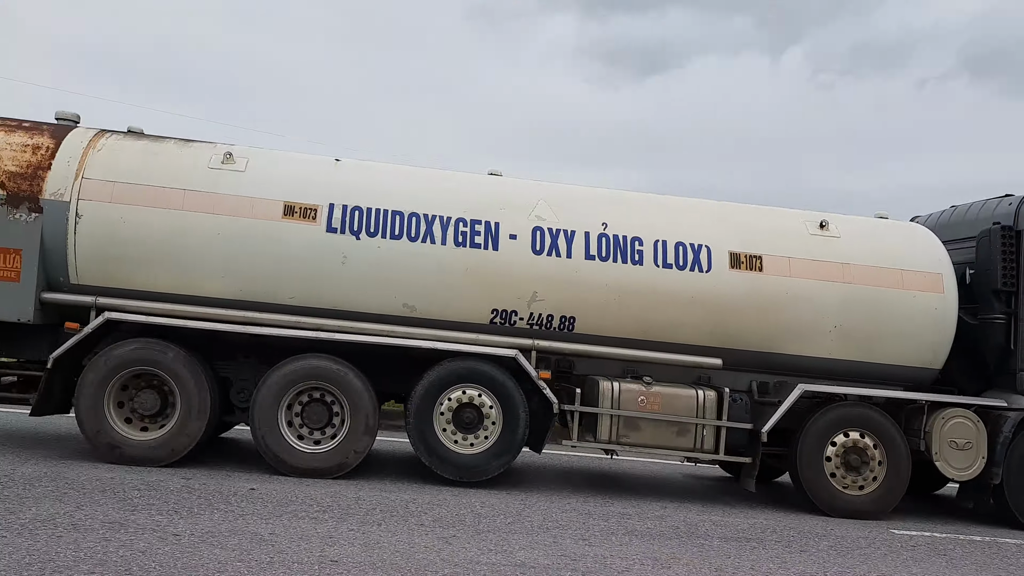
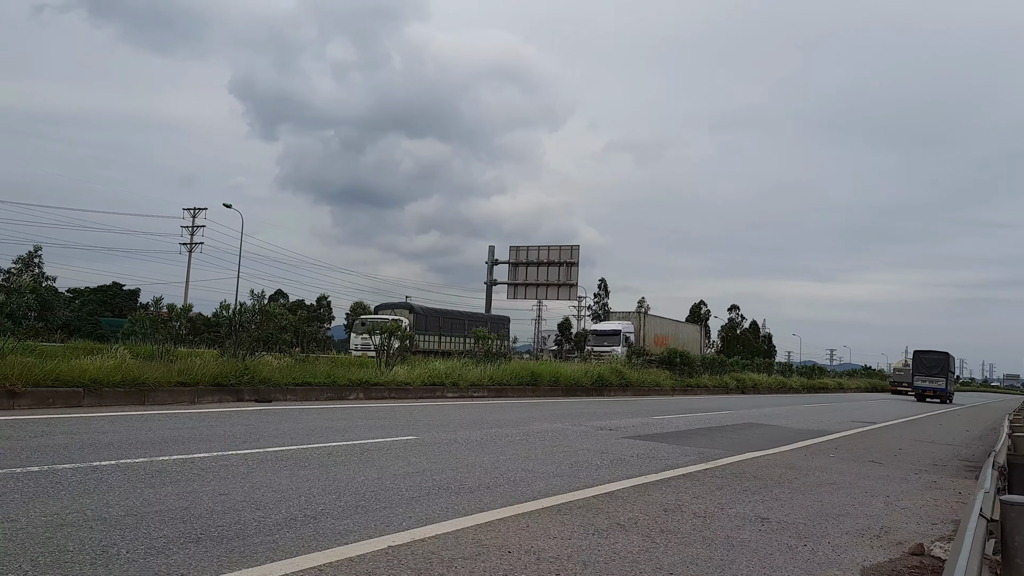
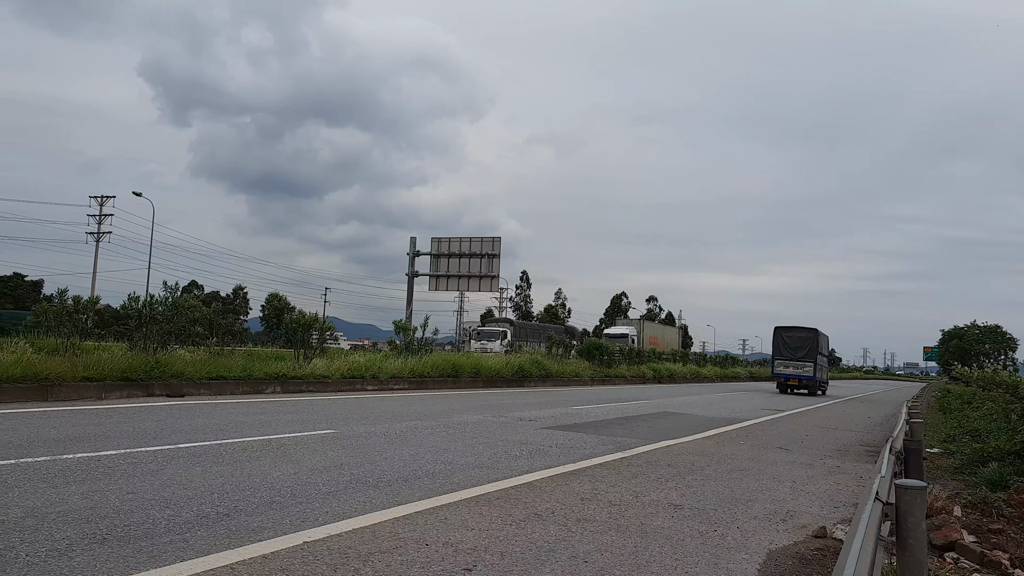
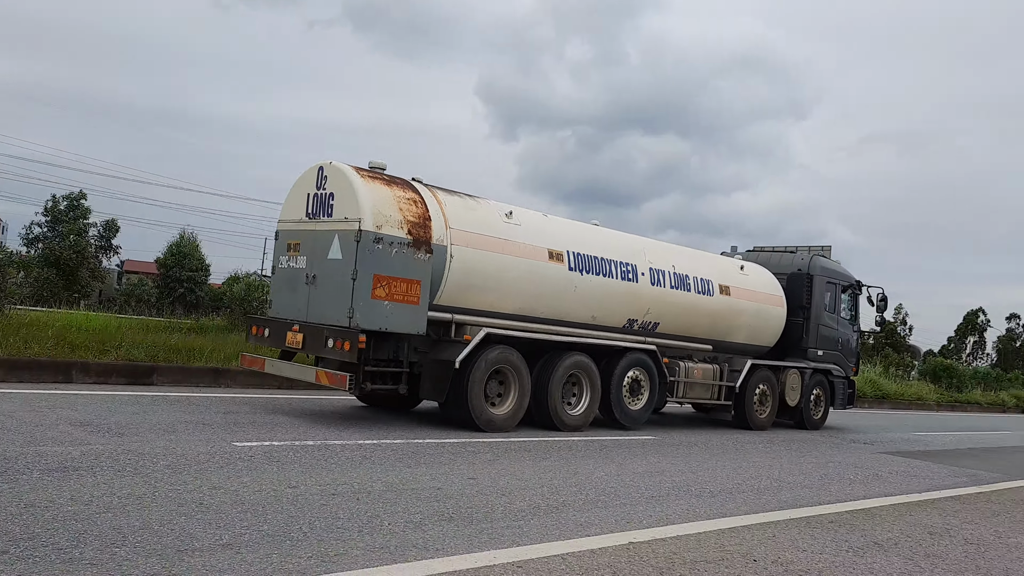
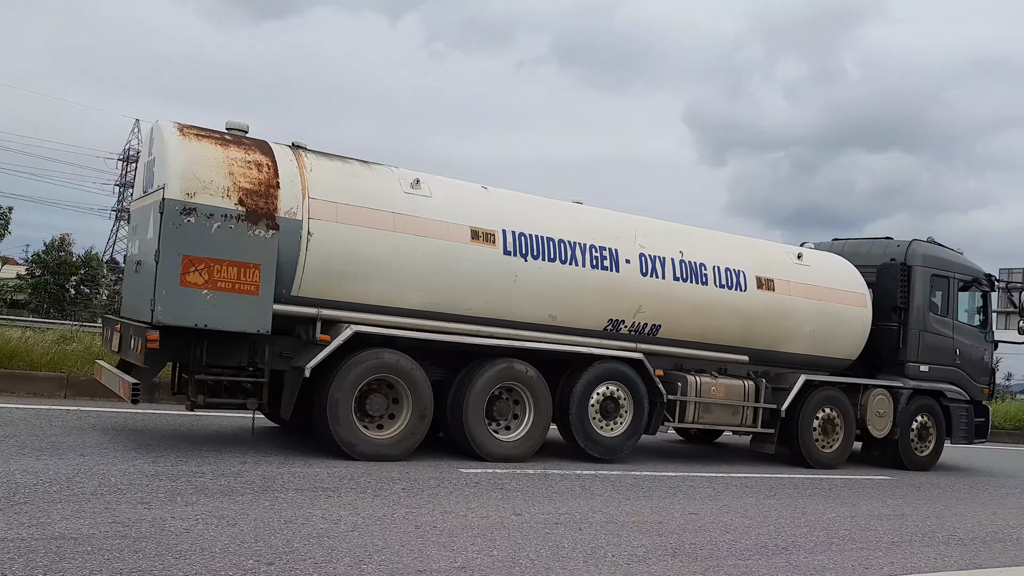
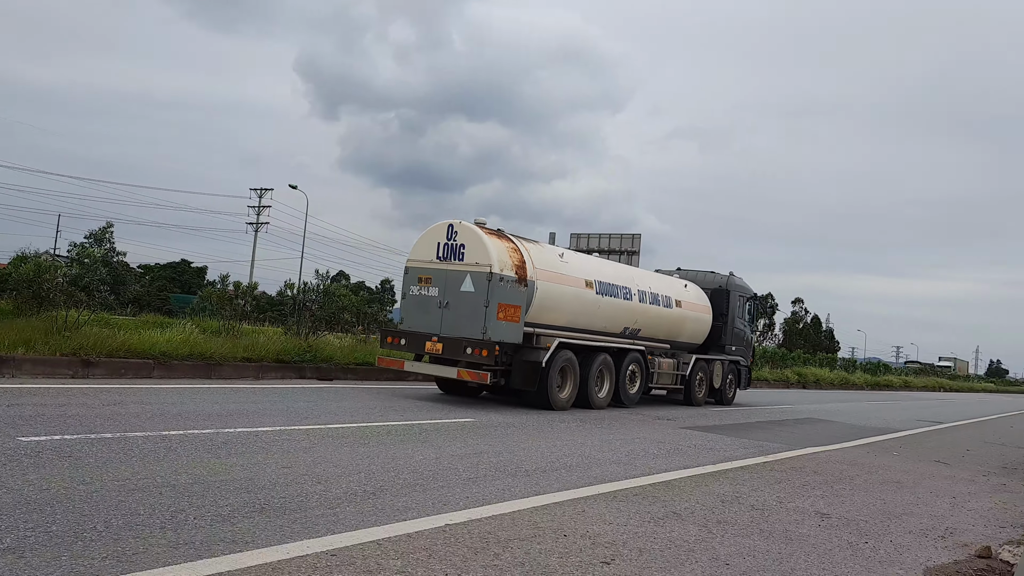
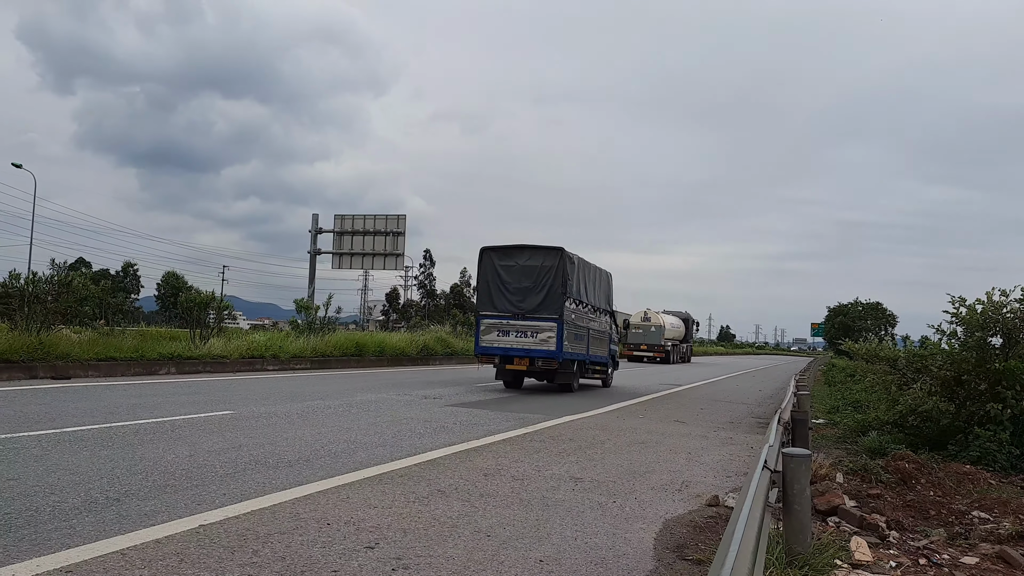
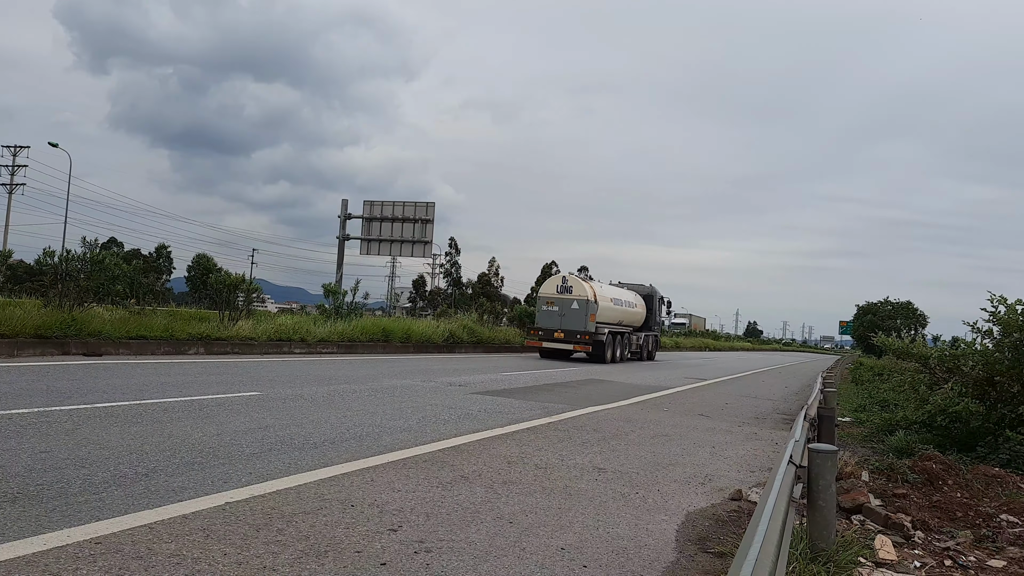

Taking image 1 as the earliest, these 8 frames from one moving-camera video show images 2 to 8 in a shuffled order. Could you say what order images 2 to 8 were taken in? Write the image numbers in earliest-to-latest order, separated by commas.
5, 4, 6, 8, 7, 3, 2
